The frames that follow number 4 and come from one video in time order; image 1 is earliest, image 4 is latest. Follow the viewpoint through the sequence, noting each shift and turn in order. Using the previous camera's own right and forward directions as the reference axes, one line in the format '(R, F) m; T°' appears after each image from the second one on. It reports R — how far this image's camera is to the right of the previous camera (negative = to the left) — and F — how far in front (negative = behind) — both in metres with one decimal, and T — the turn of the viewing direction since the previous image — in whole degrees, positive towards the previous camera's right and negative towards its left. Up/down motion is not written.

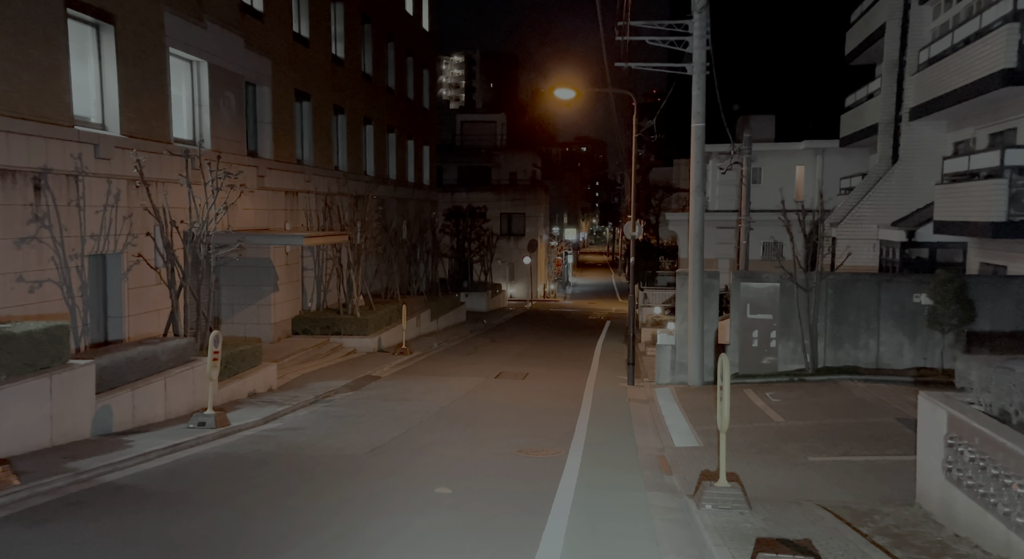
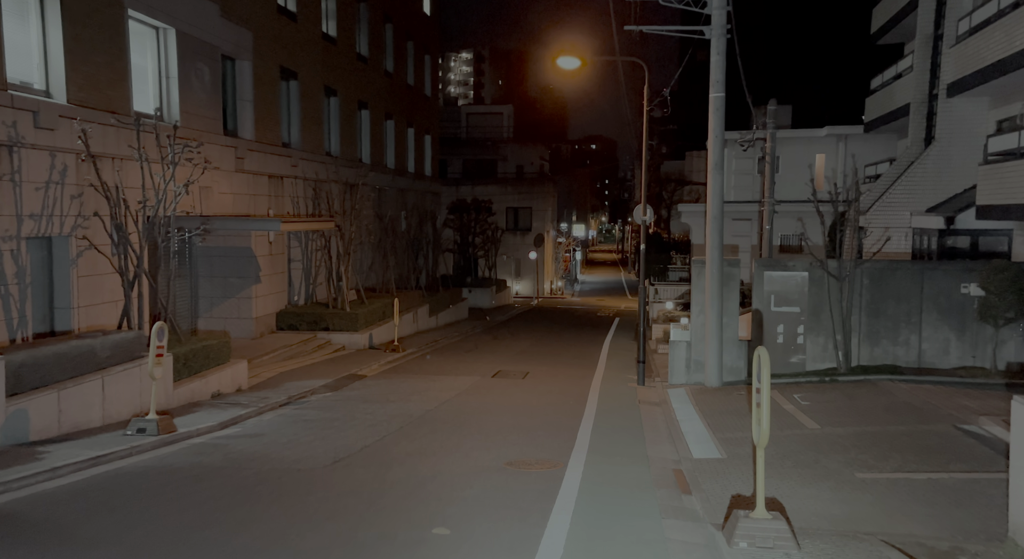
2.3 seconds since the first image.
(+0.2, +1.9) m; -1°
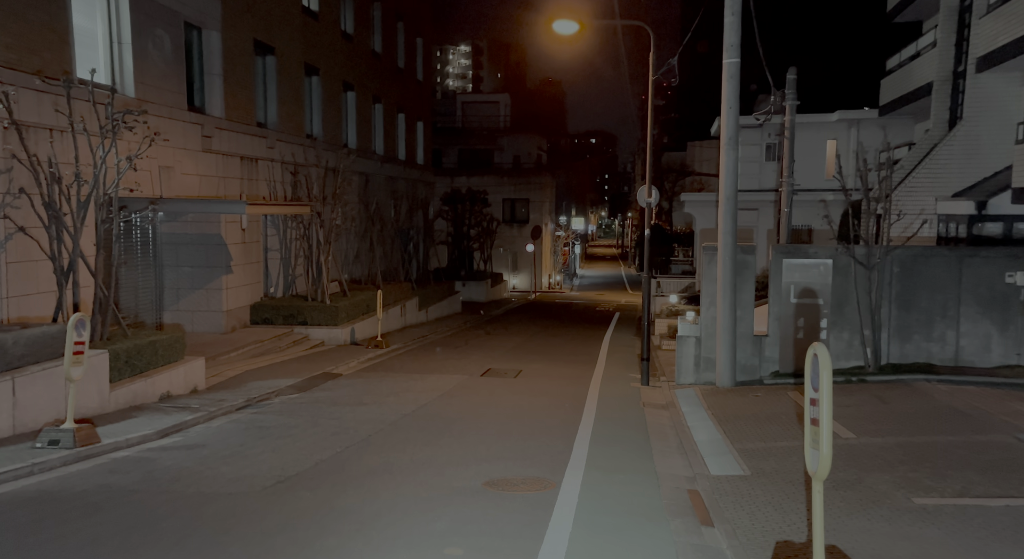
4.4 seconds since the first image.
(+0.2, +1.7) m; 0°
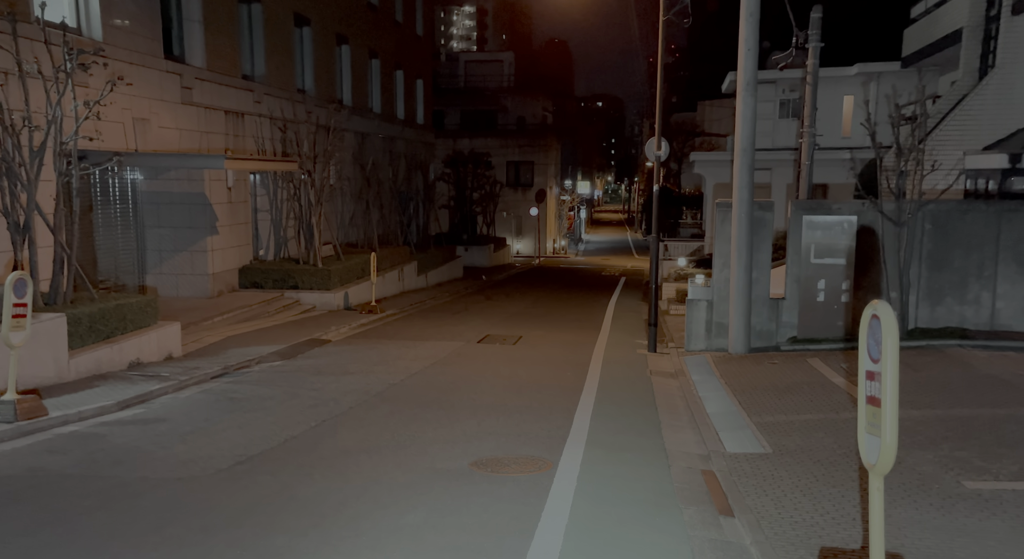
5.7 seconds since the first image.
(+0.1, +1.1) m; 0°
